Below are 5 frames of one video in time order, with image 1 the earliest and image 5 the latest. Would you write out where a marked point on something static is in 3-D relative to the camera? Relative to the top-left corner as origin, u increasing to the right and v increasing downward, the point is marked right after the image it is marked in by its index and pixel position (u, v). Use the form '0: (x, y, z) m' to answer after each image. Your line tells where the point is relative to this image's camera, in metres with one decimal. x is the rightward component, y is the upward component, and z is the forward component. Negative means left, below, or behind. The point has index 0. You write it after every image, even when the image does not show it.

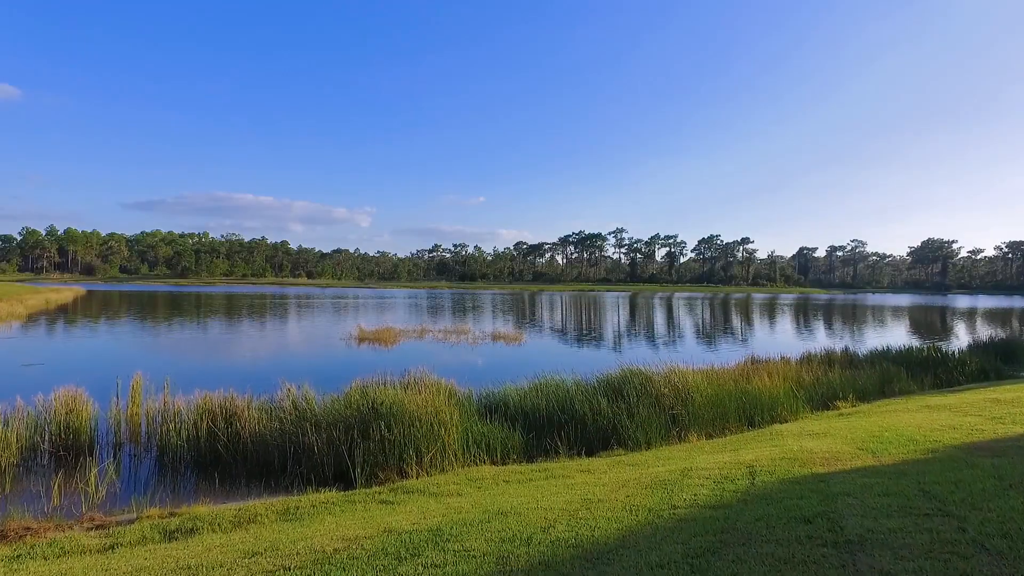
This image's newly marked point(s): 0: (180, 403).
0: (-5.2, -1.8, +8.5) m
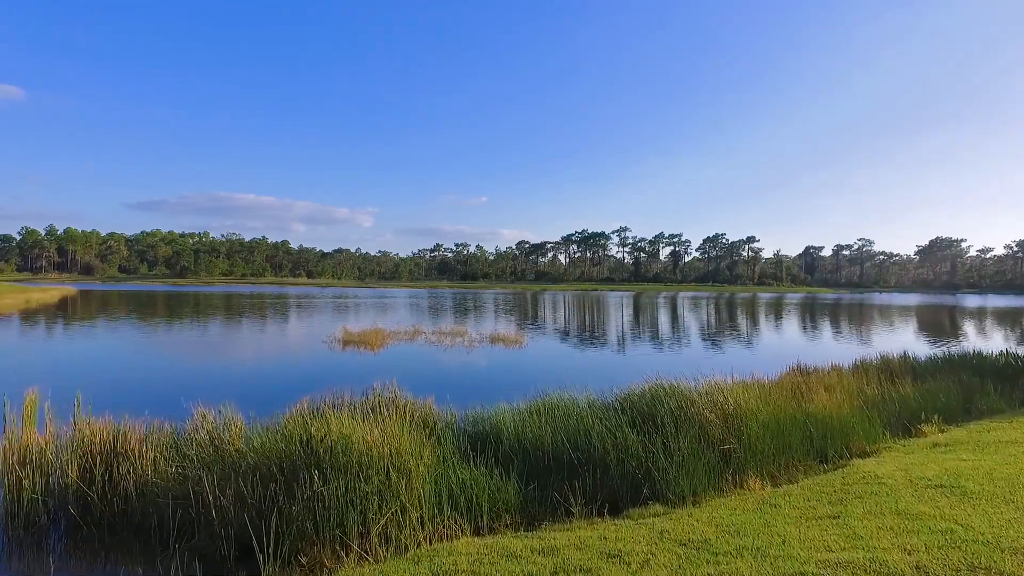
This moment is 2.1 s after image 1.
0: (-5.3, -1.7, +6.3) m
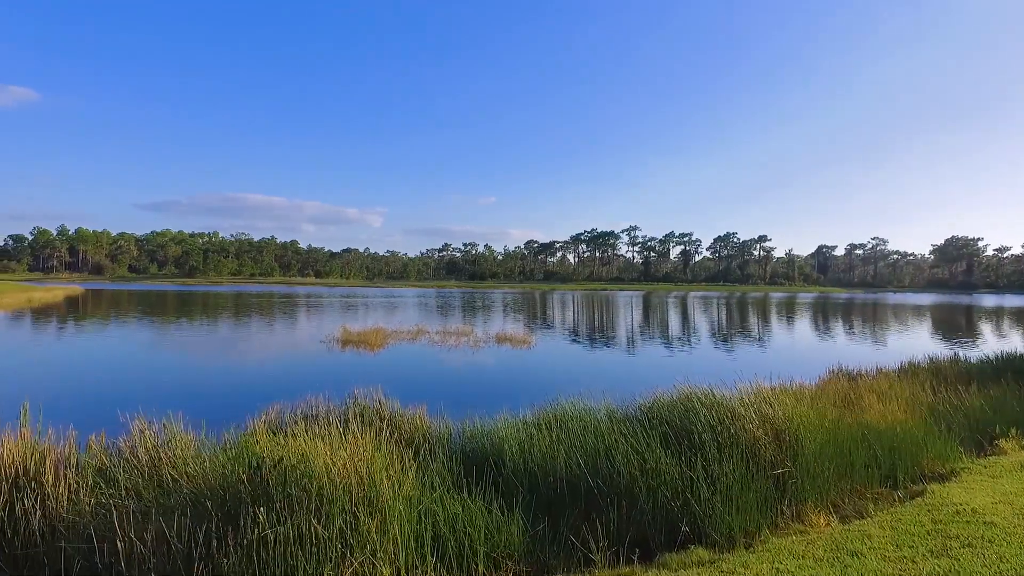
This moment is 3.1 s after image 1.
0: (-5.3, -1.6, +5.2) m
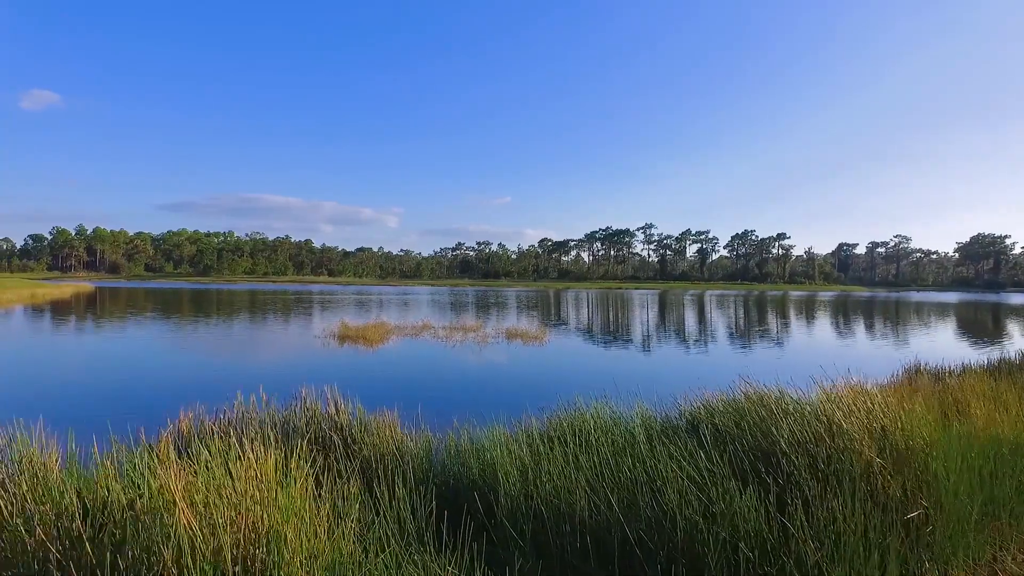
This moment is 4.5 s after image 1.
0: (-5.3, -1.3, +3.5) m
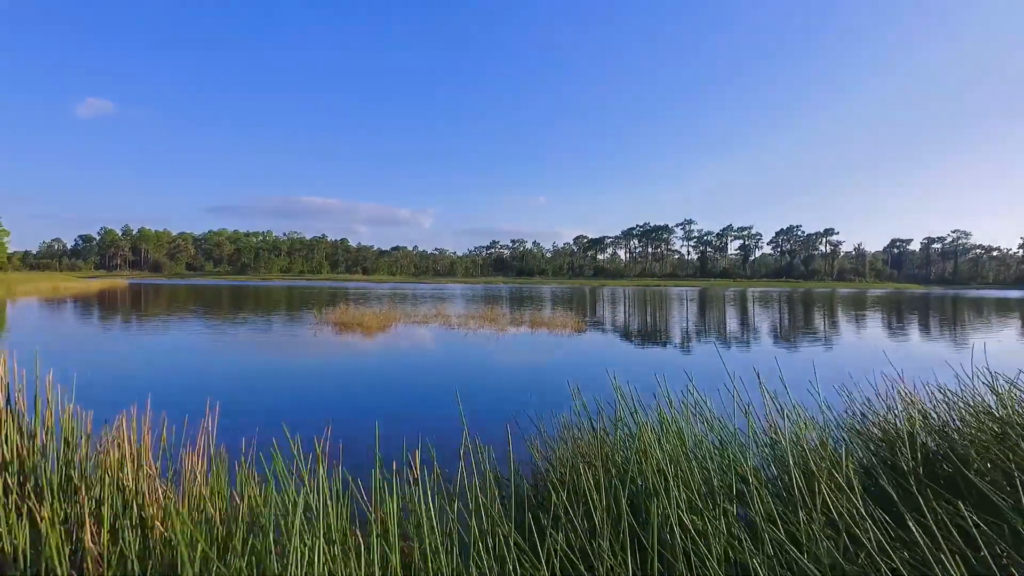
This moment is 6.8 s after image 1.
0: (-5.6, -0.7, +0.8) m
